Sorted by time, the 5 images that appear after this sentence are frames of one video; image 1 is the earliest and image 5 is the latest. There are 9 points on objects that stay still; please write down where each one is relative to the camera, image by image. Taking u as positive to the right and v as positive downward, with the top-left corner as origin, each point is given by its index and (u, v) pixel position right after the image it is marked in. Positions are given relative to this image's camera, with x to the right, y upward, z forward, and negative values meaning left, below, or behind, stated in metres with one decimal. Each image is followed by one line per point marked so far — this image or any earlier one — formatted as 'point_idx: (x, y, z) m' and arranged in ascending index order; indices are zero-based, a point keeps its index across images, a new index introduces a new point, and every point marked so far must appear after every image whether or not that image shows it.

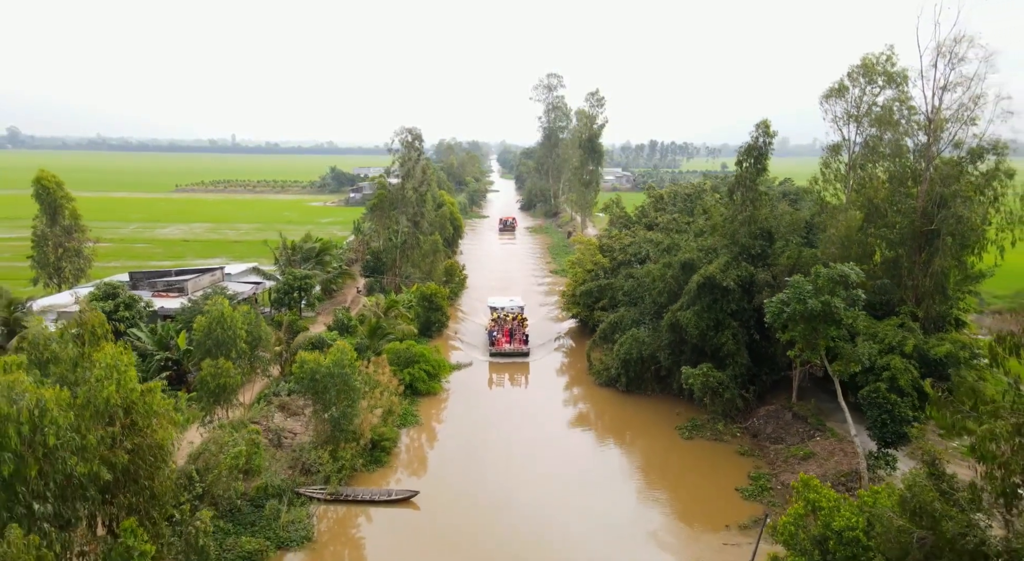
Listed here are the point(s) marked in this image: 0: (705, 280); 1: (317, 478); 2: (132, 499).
0: (+4.7, 0.0, +15.7) m
1: (-3.9, -3.9, +13.0) m
2: (-4.1, -2.4, +7.1) m
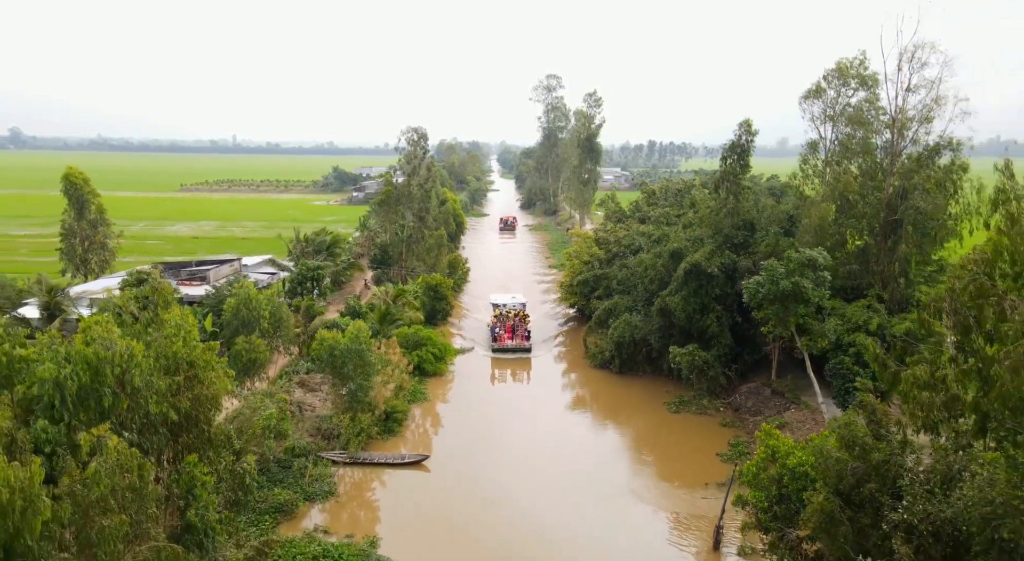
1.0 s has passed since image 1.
0: (+4.7, +0.3, +17.0) m
1: (-3.8, -3.6, +14.3) m
2: (-4.1, -2.1, +8.5) m
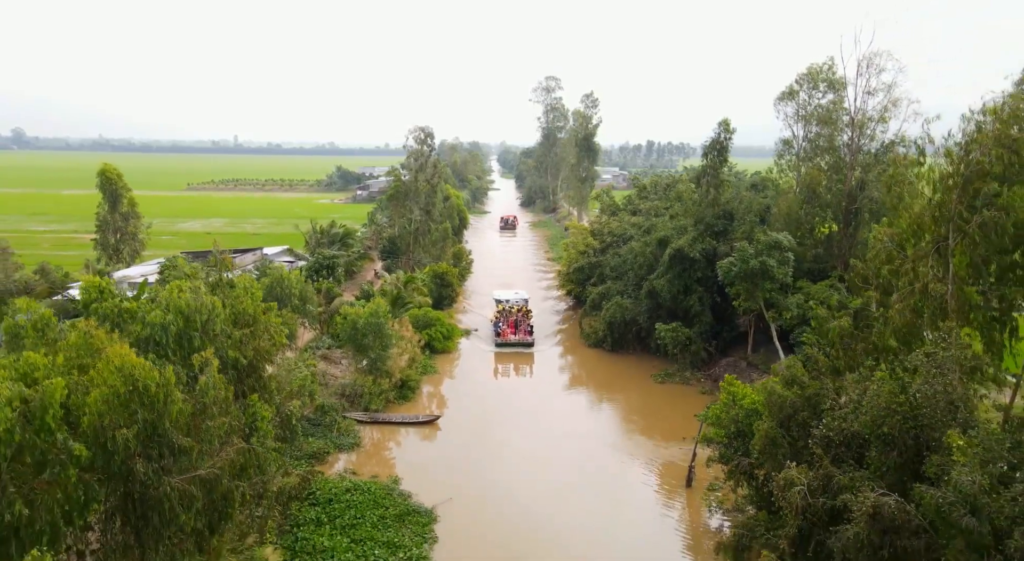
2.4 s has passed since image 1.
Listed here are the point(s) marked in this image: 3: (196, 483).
0: (+4.8, +0.8, +18.9) m
1: (-3.8, -3.1, +16.1) m
2: (-4.1, -1.6, +10.3) m
3: (-3.6, -2.3, +7.5) m
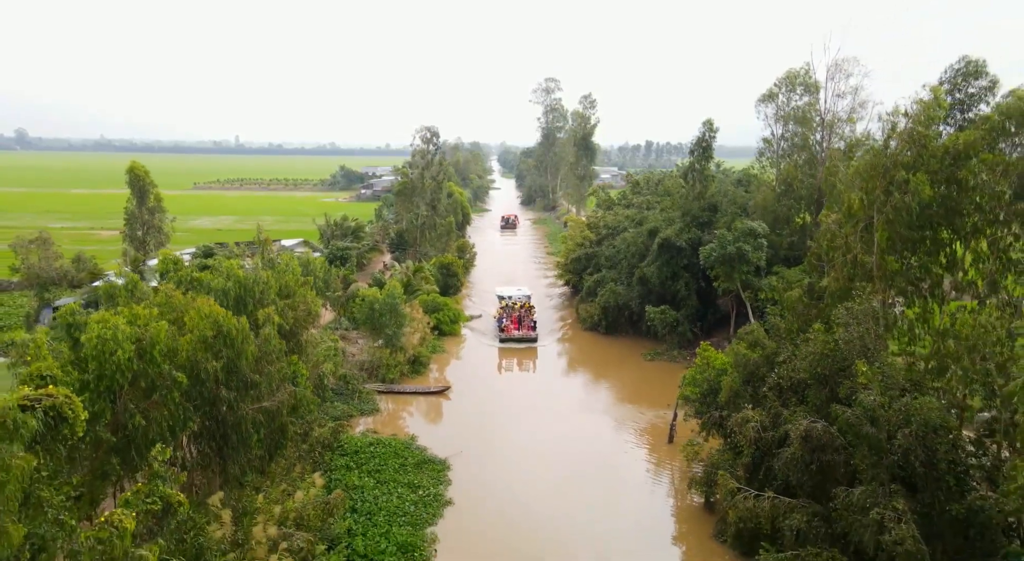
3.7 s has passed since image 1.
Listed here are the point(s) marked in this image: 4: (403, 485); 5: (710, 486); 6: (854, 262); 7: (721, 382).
0: (+4.8, +1.2, +20.6) m
1: (-3.7, -2.7, +17.9) m
2: (-4.0, -1.2, +12.1) m
3: (-3.5, -1.9, +9.2) m
4: (-2.0, -3.8, +12.2) m
5: (+3.5, -3.6, +11.4) m
6: (+5.3, +0.3, +10.0) m
7: (+3.9, -1.9, +12.2) m
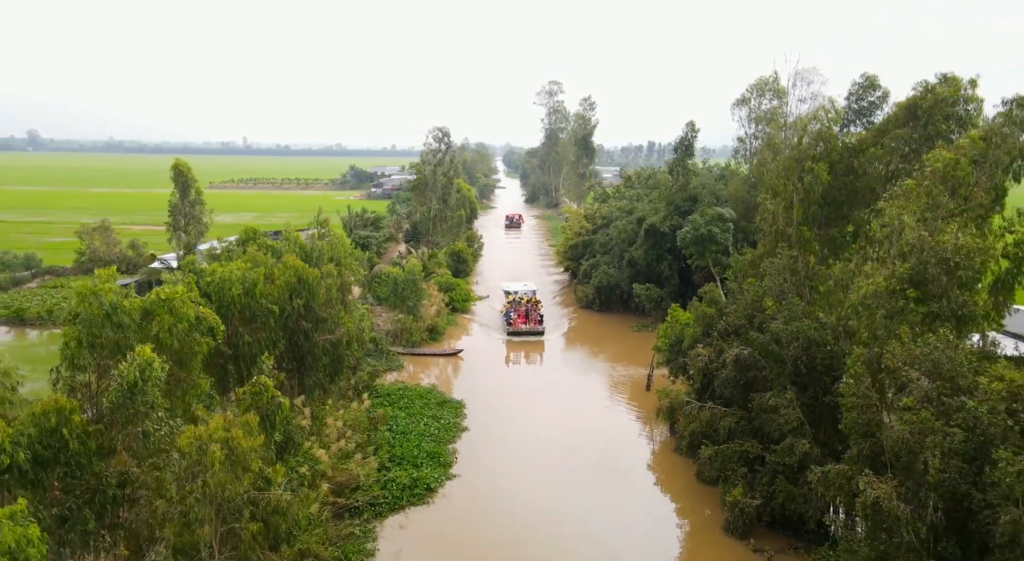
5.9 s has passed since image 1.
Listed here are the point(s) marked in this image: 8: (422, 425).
0: (+5.0, +1.9, +23.6) m
1: (-3.6, -2.0, +20.9) m
2: (-3.9, -0.5, +15.1) m
3: (-3.5, -1.2, +12.2) m
4: (-1.9, -3.2, +15.2) m
5: (+3.6, -2.9, +14.3) m
6: (+5.4, +1.0, +12.9) m
7: (+4.0, -1.2, +15.1) m
8: (-2.0, -3.2, +14.6) m
